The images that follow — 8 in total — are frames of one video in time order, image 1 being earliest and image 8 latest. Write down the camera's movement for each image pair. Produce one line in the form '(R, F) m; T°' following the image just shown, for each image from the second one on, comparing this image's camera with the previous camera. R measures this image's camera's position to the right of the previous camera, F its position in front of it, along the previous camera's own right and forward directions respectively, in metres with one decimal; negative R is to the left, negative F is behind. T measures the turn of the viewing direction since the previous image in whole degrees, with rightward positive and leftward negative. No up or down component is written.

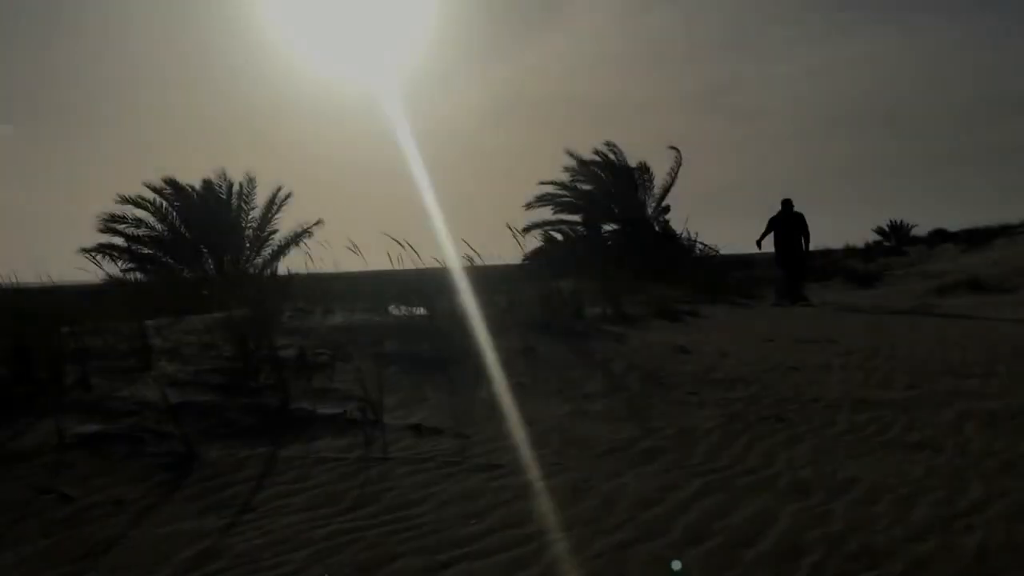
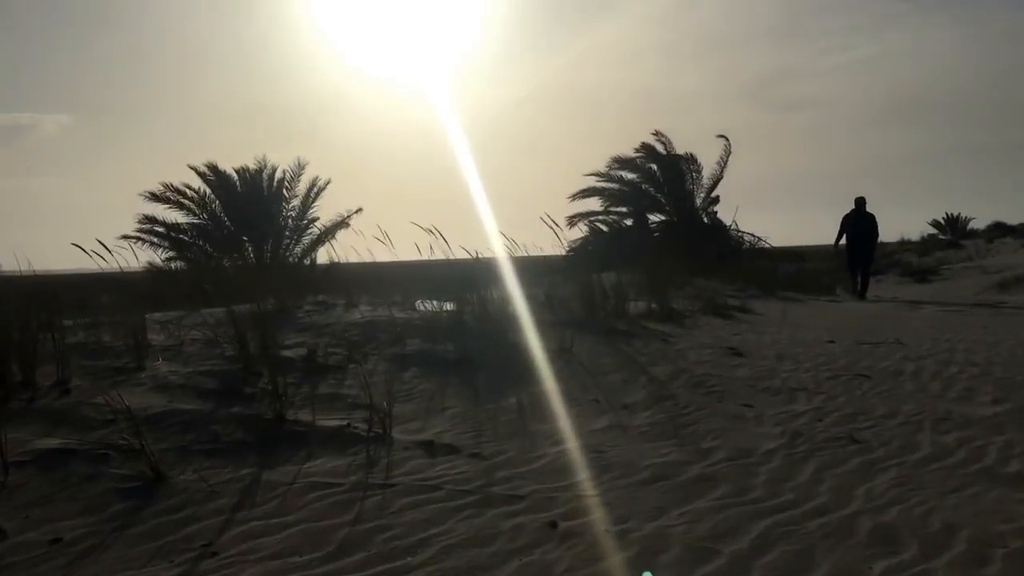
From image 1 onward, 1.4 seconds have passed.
(+0.1, +0.8) m; -3°
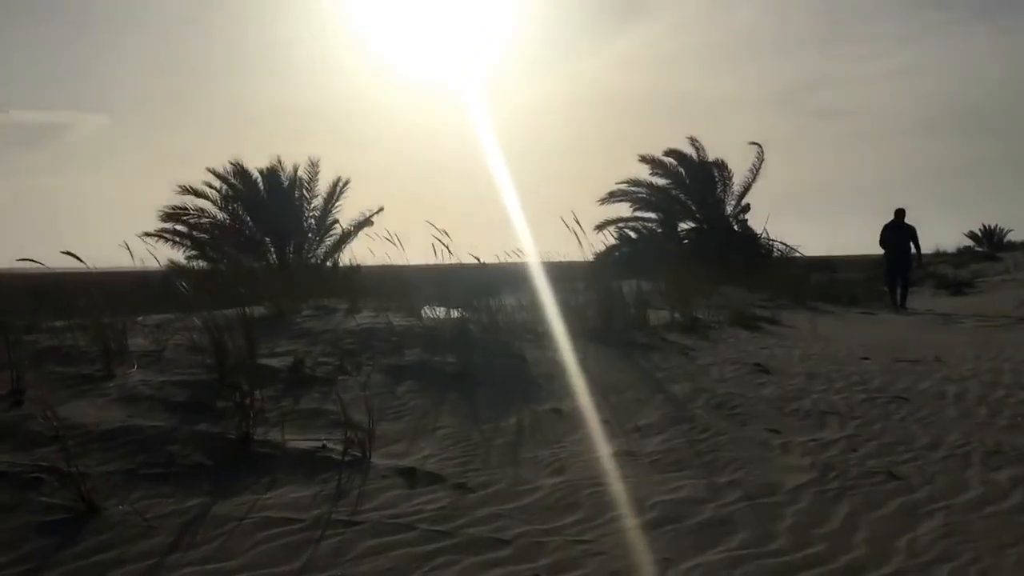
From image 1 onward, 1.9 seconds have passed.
(+0.2, +0.6) m; -2°
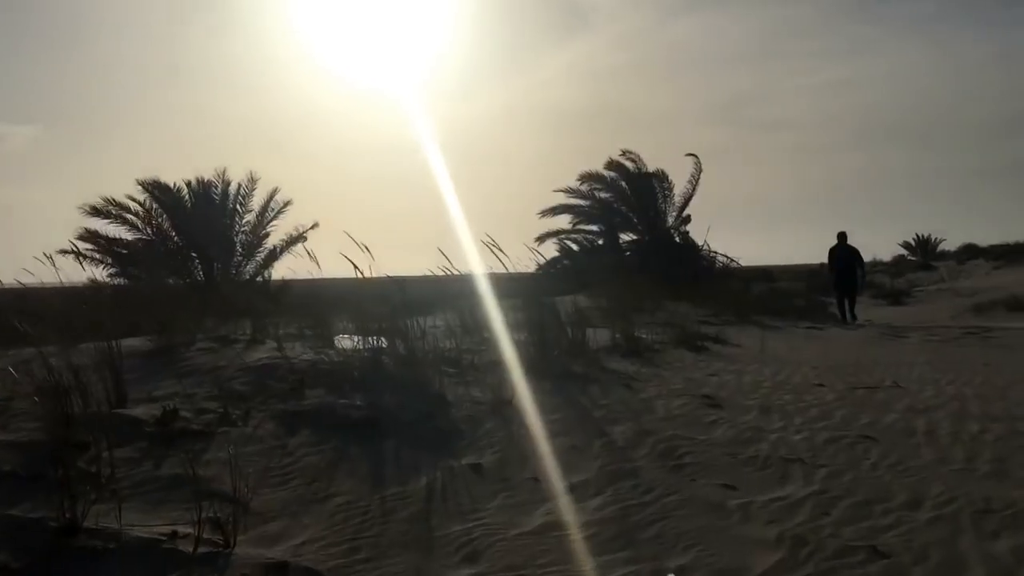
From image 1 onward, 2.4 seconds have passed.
(+0.2, +0.9) m; +3°
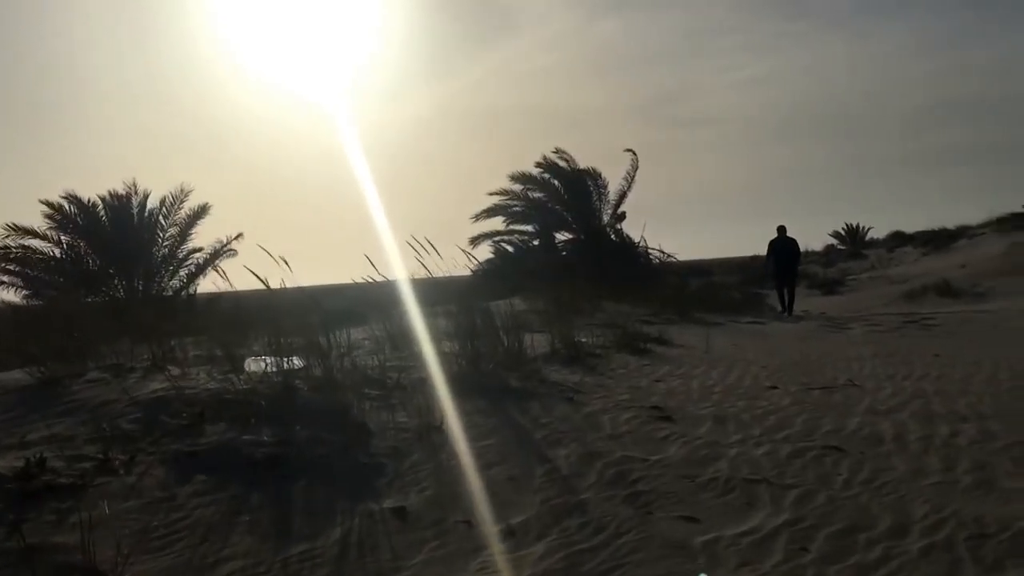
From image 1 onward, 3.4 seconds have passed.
(+0.1, +0.7) m; +4°
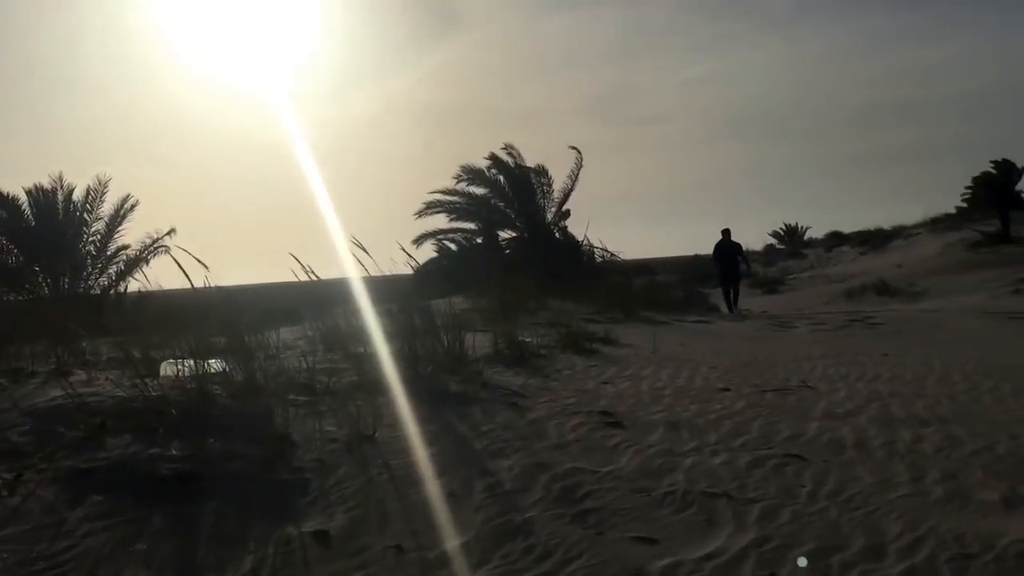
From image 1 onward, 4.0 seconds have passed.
(0.0, +0.5) m; +3°
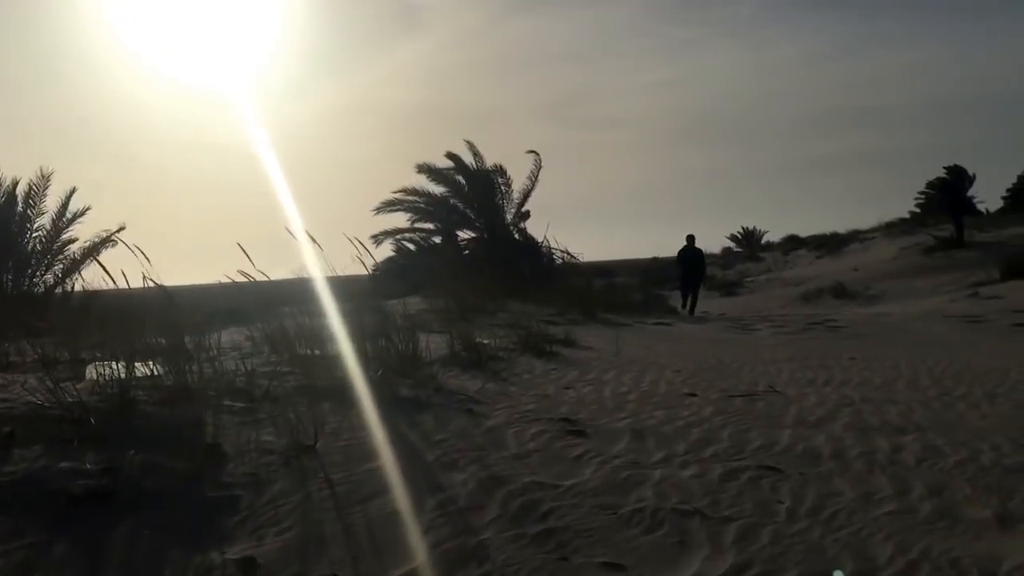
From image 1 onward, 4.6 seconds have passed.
(0.0, +0.4) m; +2°
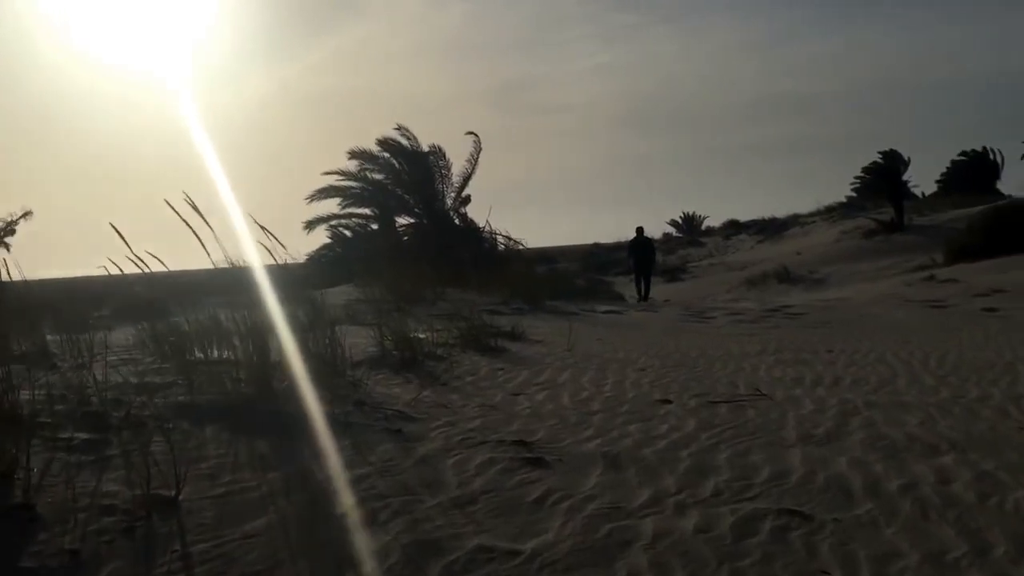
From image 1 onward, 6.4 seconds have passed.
(0.0, +1.4) m; +3°
